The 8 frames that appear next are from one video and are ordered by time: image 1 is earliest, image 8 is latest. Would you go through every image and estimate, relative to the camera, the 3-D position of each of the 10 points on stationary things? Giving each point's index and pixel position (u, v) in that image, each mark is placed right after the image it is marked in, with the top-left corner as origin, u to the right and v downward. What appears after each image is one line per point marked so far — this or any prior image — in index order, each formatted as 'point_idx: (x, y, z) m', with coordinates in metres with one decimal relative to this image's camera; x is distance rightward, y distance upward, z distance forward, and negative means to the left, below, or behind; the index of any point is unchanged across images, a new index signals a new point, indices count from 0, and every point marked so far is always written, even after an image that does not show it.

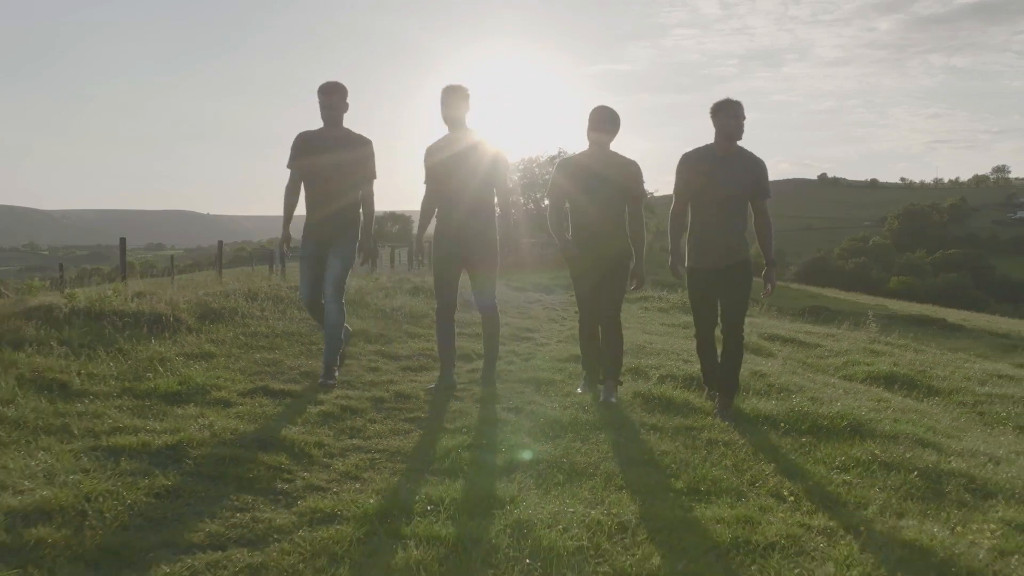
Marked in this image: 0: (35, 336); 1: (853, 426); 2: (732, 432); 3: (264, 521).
0: (-2.6, -0.3, +5.9) m
1: (+1.8, -0.7, +5.6) m
2: (+1.1, -0.7, +5.1) m
3: (-0.8, -0.7, +3.2) m
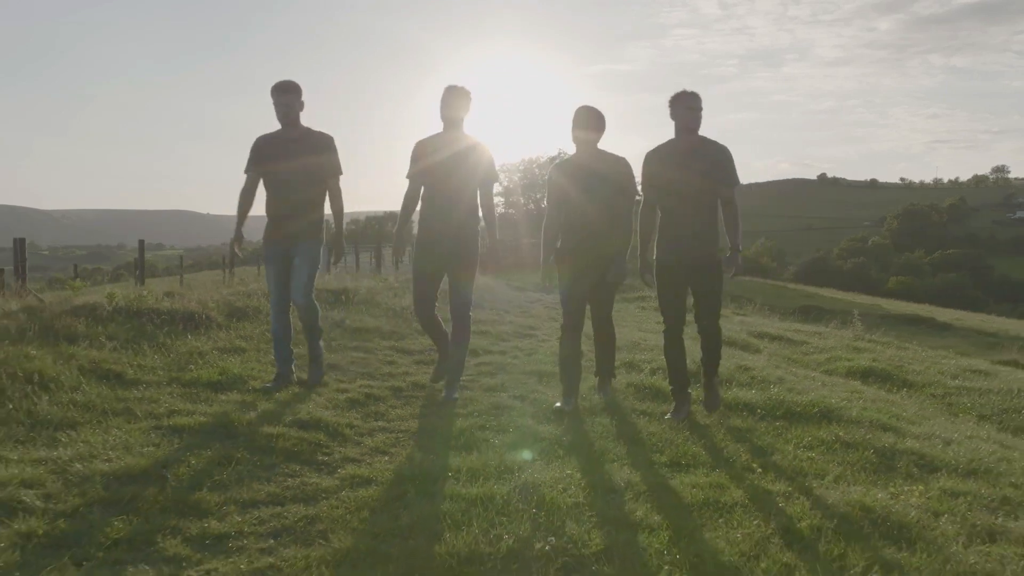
0: (-2.6, -0.3, +6.5) m
1: (+1.8, -0.7, +6.2) m
2: (+1.1, -0.7, +5.7) m
3: (-0.7, -0.7, +3.9) m
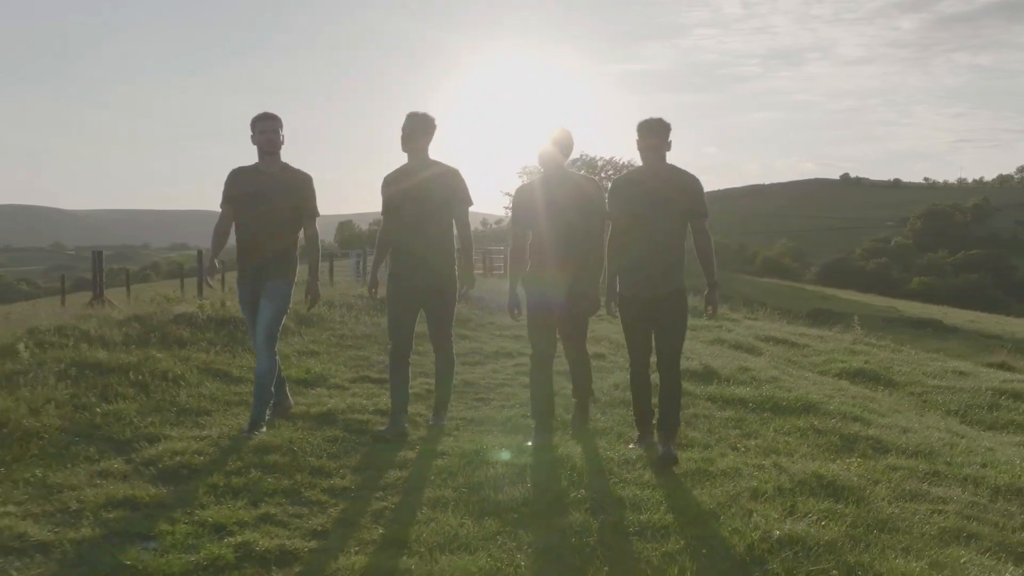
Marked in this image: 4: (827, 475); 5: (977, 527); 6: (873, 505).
0: (-2.4, -0.4, +7.8) m
1: (+2.0, -0.8, +7.4) m
2: (+1.3, -0.8, +7.0) m
3: (-0.6, -0.8, +5.1) m
4: (+1.5, -0.9, +5.1) m
5: (+2.0, -1.0, +4.6) m
6: (+1.6, -1.0, +4.7) m
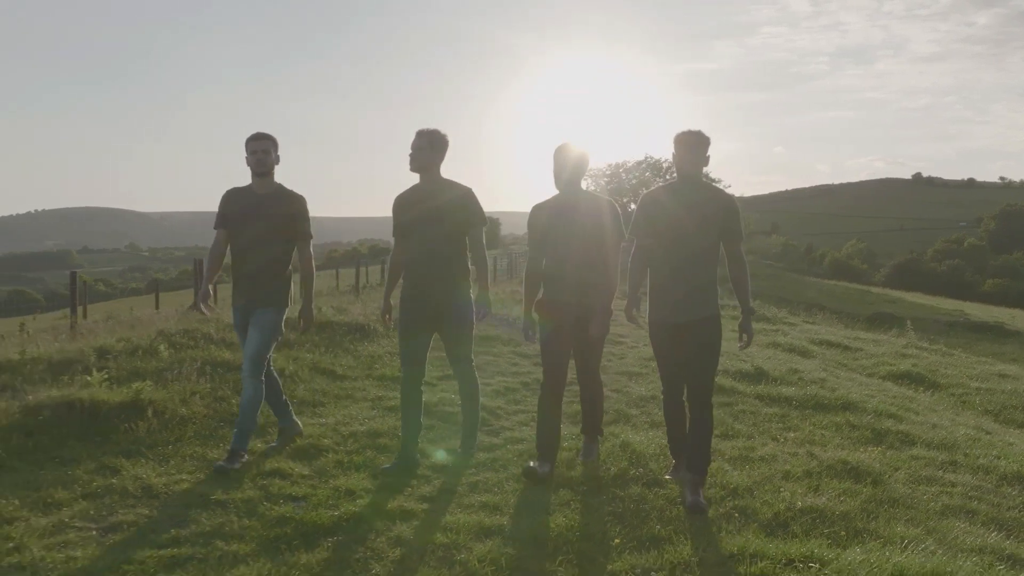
0: (-1.8, -0.4, +8.9) m
1: (+2.6, -0.9, +8.2) m
2: (+1.8, -0.9, +7.8) m
3: (-0.2, -0.9, +6.1) m
4: (+1.9, -1.0, +5.9) m
5: (+2.3, -1.1, +5.4) m
6: (+1.9, -1.0, +5.5) m
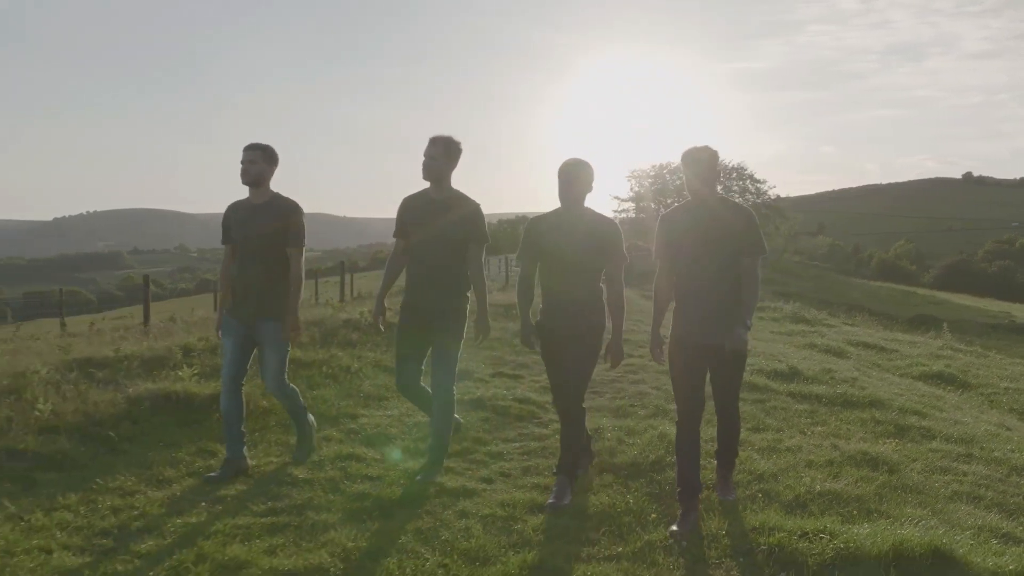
0: (-1.4, -0.5, +9.6) m
1: (+3.0, -0.9, +8.7) m
2: (+2.2, -0.9, +8.3) m
3: (+0.1, -0.9, +6.7) m
4: (+2.2, -1.0, +6.5) m
5: (+2.6, -1.1, +5.9) m
6: (+2.2, -1.1, +6.1) m
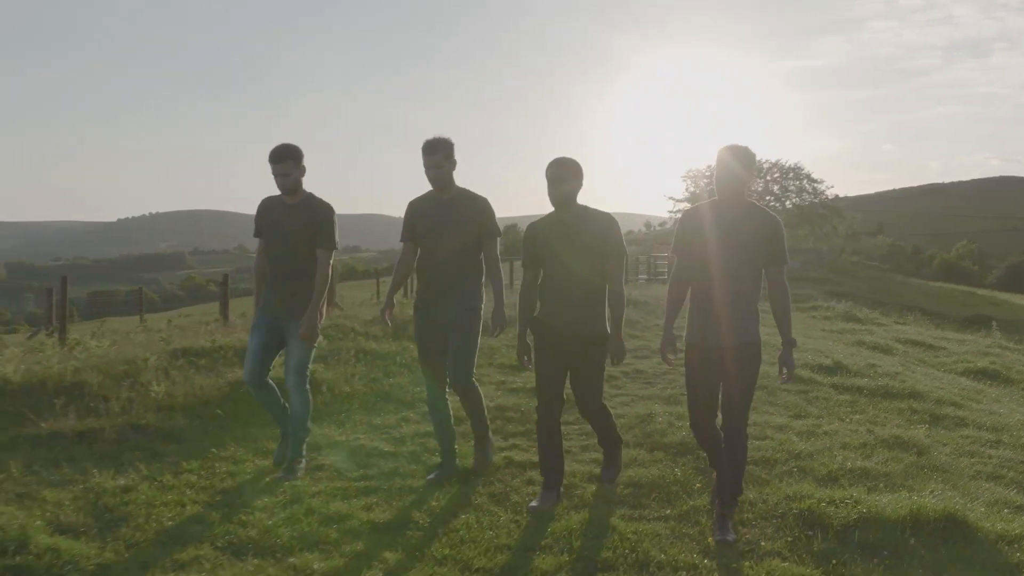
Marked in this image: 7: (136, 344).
0: (-0.8, -0.4, +10.3) m
1: (+3.5, -0.9, +9.2) m
2: (+2.7, -0.9, +8.9) m
3: (+0.6, -0.9, +7.4) m
4: (+2.6, -1.0, +7.0) m
5: (+3.0, -1.1, +6.4) m
6: (+2.6, -1.0, +6.6) m
7: (-3.1, -0.5, +8.7) m
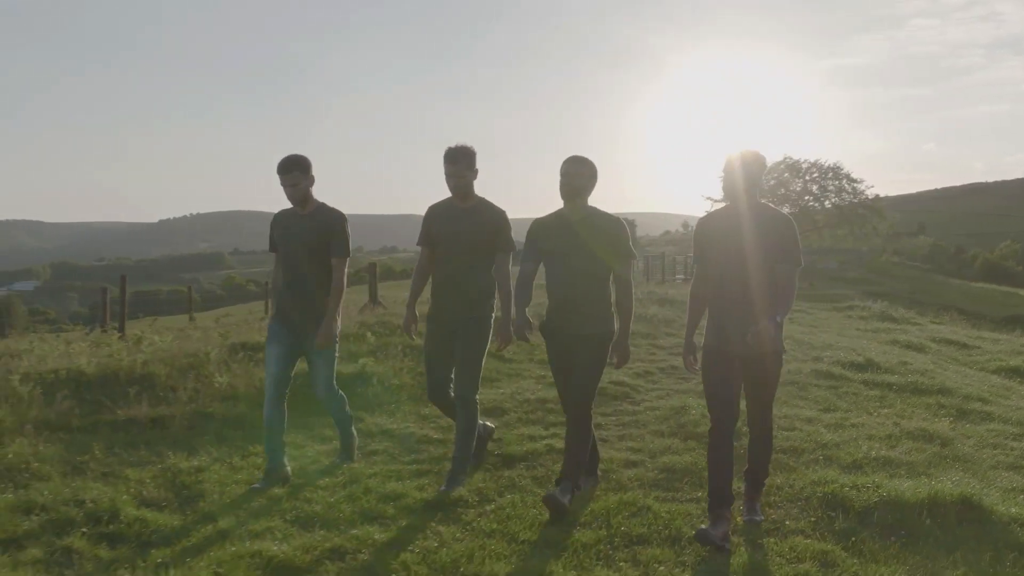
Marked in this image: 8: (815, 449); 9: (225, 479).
0: (-0.4, -0.4, +10.7) m
1: (+3.8, -0.9, +9.5) m
2: (+3.0, -0.9, +9.2) m
3: (+0.8, -0.9, +7.7) m
4: (+2.9, -1.0, +7.3) m
5: (+3.2, -1.1, +6.7) m
6: (+2.9, -1.0, +6.9) m
7: (-2.7, -0.4, +9.2) m
8: (+1.8, -1.0, +6.5) m
9: (-1.4, -0.9, +5.3) m
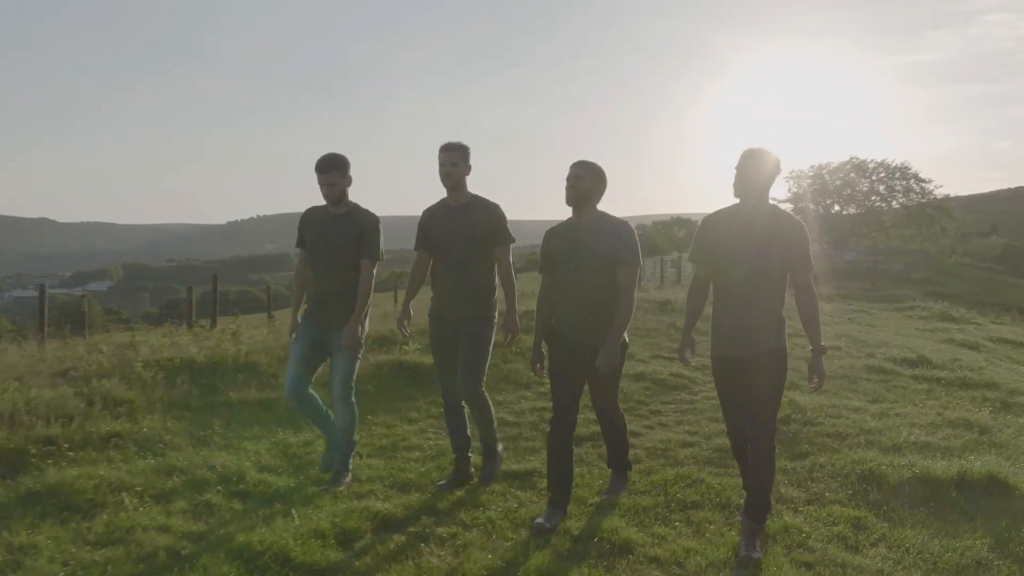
0: (+0.3, -0.4, +11.4) m
1: (+4.4, -0.9, +9.9) m
2: (+3.6, -0.9, +9.7) m
3: (+1.4, -0.9, +8.3) m
4: (+3.4, -1.0, +7.8) m
5: (+3.7, -1.1, +7.2) m
6: (+3.3, -1.0, +7.4) m
7: (-2.1, -0.4, +10.0) m
8: (+2.3, -1.0, +7.0) m
9: (-1.0, -0.9, +6.0) m
